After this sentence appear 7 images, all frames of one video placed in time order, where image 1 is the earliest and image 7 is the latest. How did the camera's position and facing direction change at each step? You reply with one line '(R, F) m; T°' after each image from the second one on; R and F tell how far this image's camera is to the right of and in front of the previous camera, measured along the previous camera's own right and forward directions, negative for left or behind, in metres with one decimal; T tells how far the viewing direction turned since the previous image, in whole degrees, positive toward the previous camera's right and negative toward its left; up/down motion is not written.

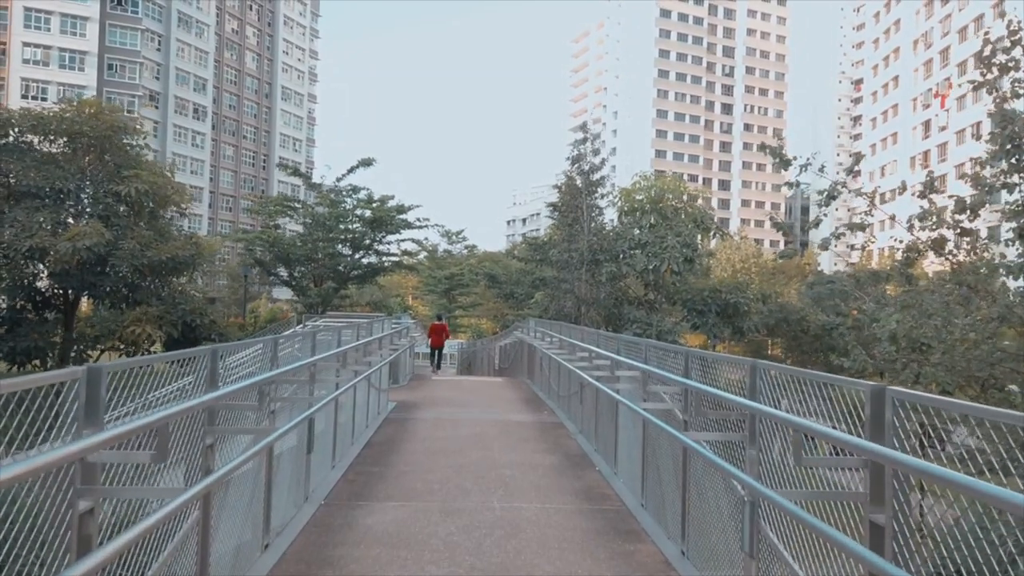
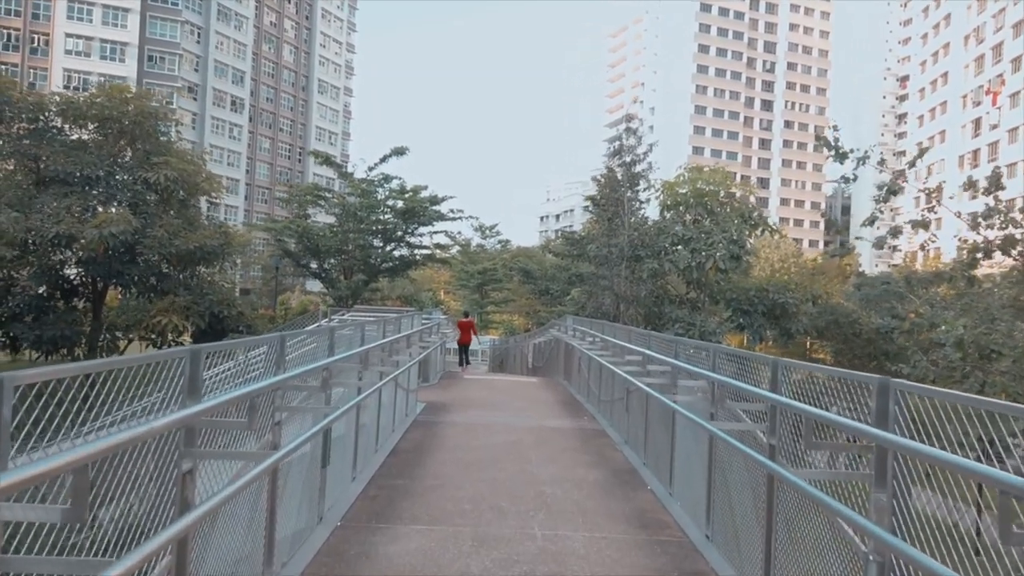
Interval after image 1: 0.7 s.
(-0.1, +0.6) m; -2°
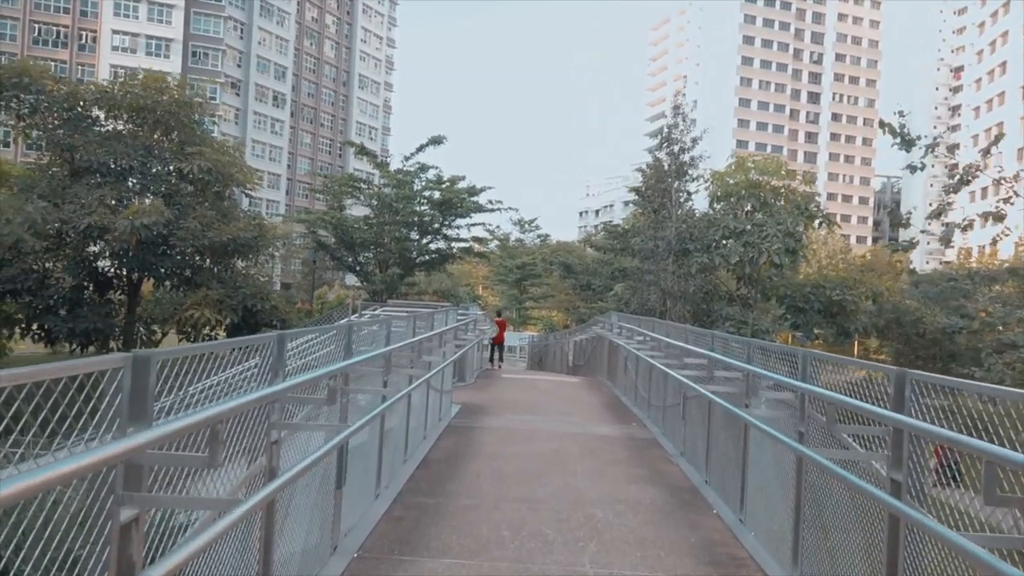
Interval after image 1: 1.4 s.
(0.0, +0.6) m; -3°
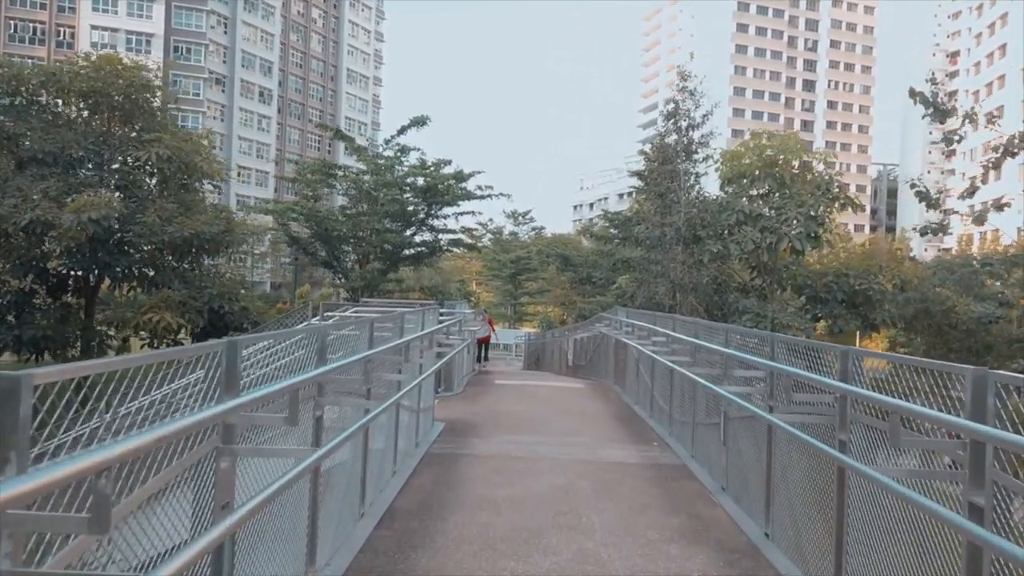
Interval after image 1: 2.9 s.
(0.0, +1.3) m; 0°
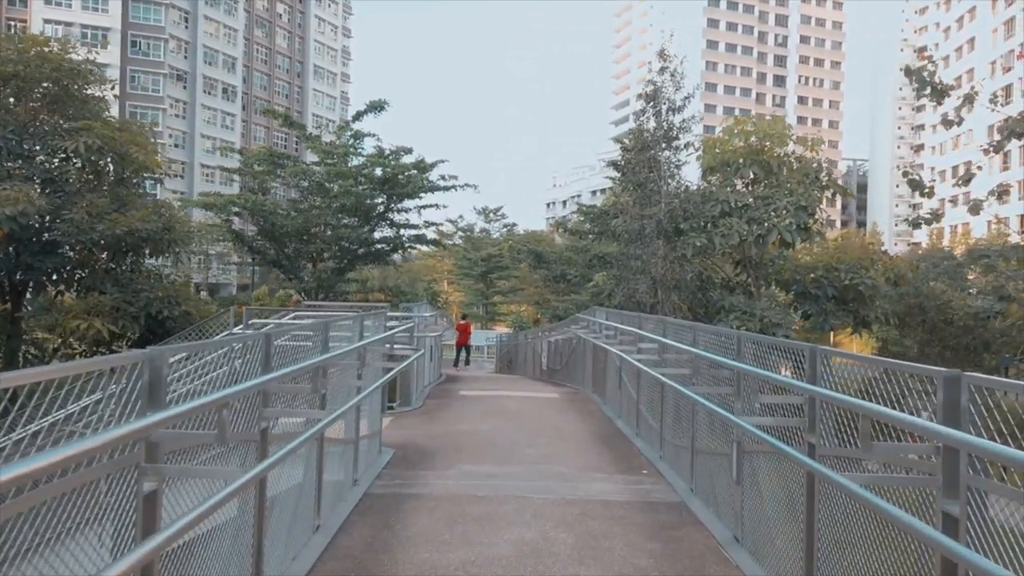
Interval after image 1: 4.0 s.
(+0.1, +1.0) m; +2°
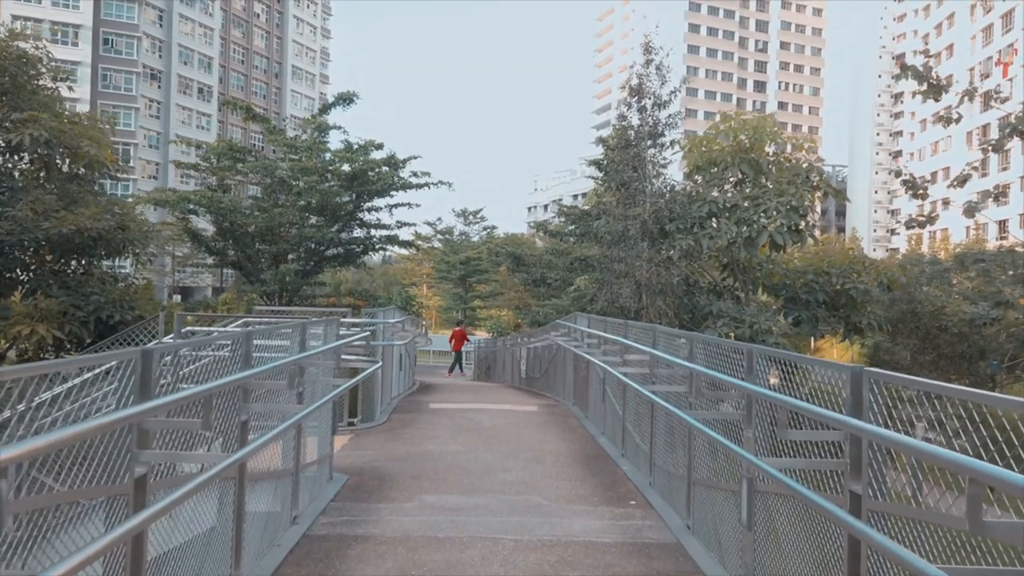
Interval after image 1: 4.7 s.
(+0.1, +0.7) m; +1°
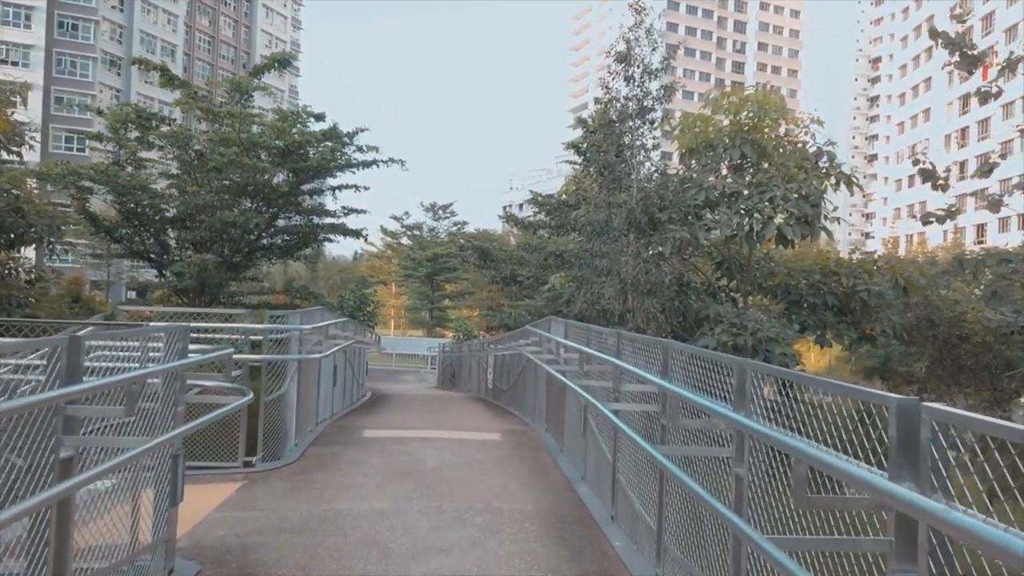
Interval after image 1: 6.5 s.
(+0.1, +1.6) m; +2°
